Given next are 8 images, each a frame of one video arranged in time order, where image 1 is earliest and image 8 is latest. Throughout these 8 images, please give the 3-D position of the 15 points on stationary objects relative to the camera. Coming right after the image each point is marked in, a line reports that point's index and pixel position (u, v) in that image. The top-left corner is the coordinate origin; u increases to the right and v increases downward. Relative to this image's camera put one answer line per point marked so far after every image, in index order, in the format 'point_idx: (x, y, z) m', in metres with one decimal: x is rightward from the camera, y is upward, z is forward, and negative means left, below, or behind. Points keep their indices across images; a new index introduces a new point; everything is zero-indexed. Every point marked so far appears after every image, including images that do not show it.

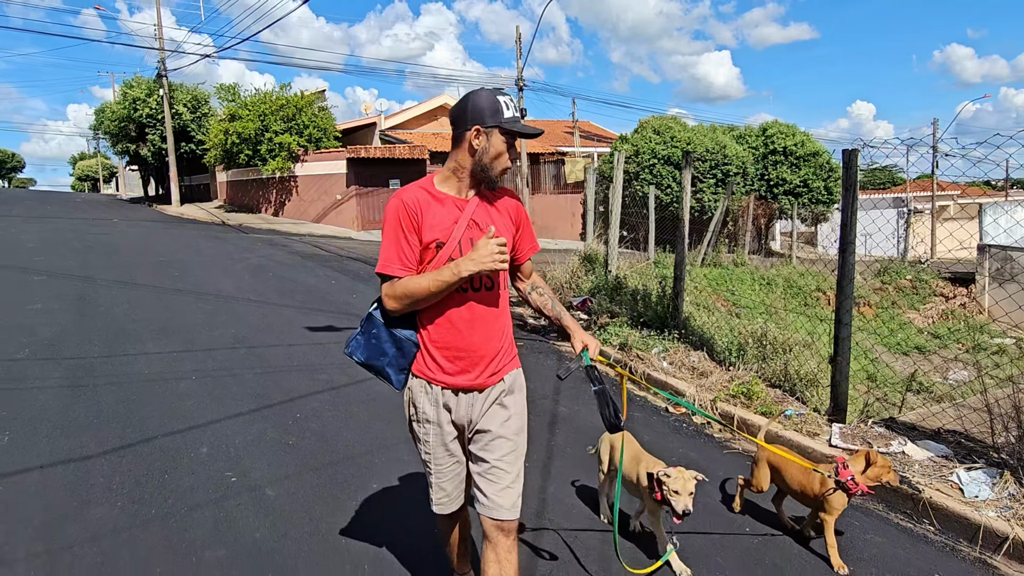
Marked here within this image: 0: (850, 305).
0: (+1.9, -0.1, +4.3) m
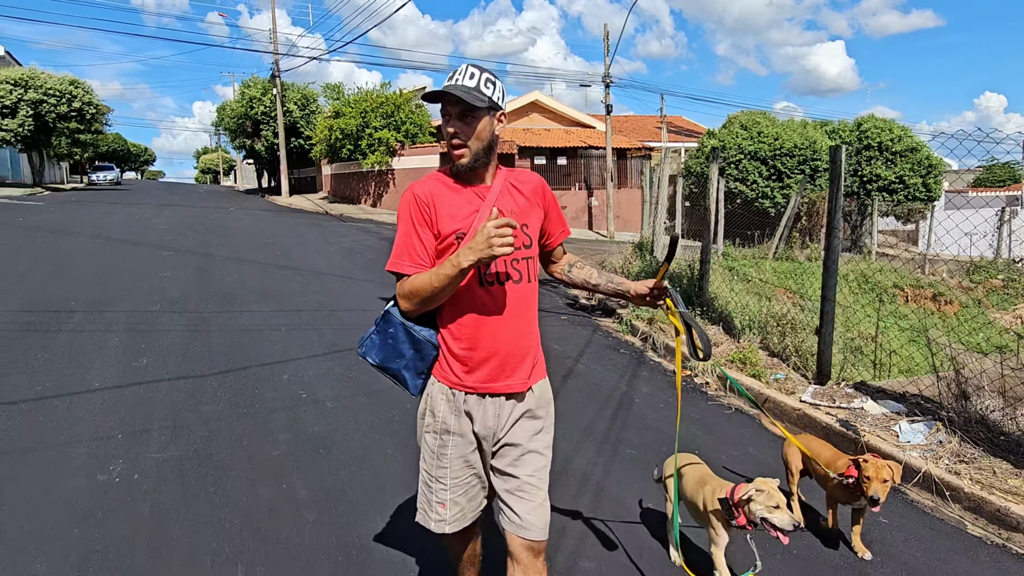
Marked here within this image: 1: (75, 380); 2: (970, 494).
0: (+2.1, 0.0, +4.8) m
1: (-2.3, -0.5, +3.9) m
2: (+2.1, -0.9, +3.3) m
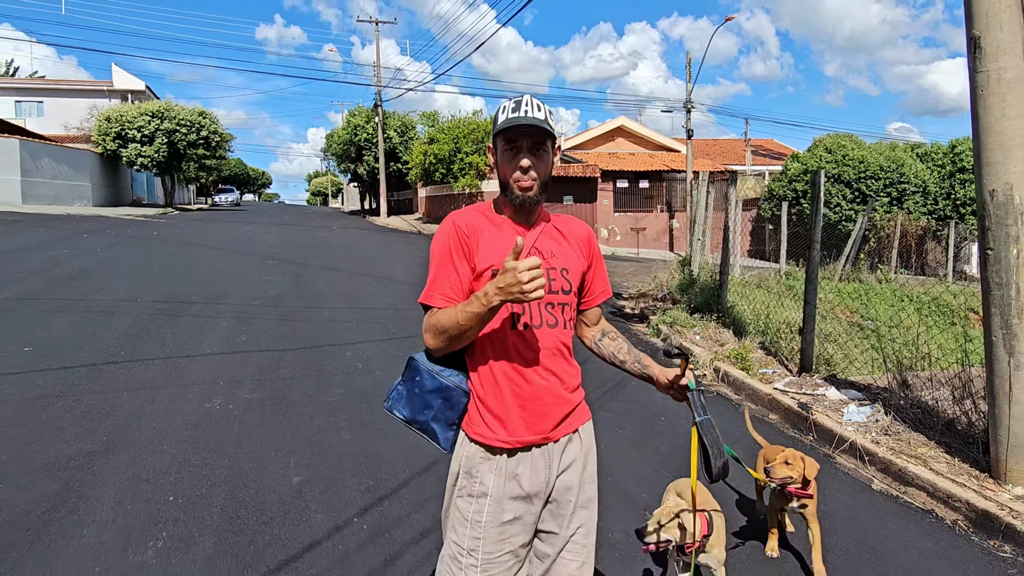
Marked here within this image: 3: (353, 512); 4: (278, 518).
0: (+2.3, 0.0, +5.5) m
1: (-2.2, -0.4, +5.2) m
2: (+2.0, -0.9, +4.0) m
3: (-0.6, -0.9, +2.8) m
4: (-0.9, -0.9, +2.7) m
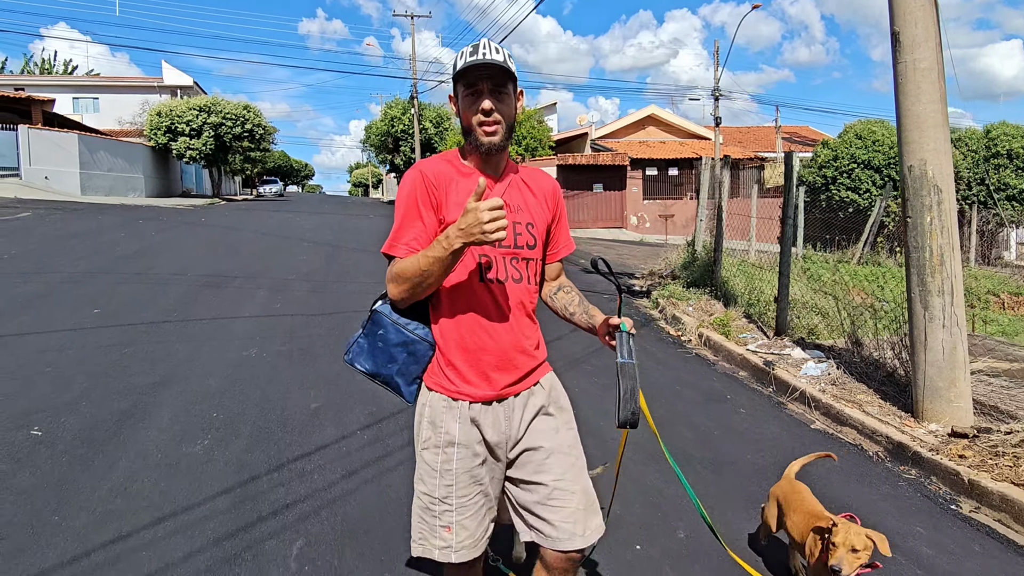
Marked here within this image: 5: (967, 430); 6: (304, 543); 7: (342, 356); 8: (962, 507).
0: (+2.3, +0.2, +6.1) m
1: (-2.3, -0.2, +5.9) m
2: (+1.9, -0.7, +4.6) m
3: (-0.7, -0.7, +3.5) m
4: (-1.0, -0.7, +3.4) m
5: (+2.4, -0.8, +3.9) m
6: (-0.7, -0.8, +2.4) m
7: (-1.1, -0.4, +4.8) m
8: (+2.1, -1.0, +3.4) m
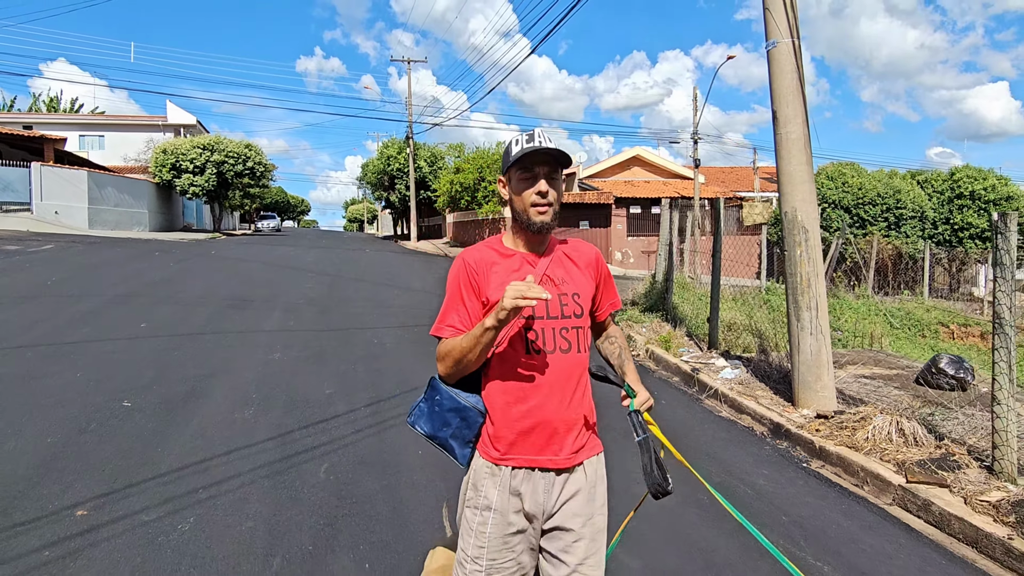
0: (+2.0, 0.0, +7.3) m
1: (-2.5, -0.4, +7.1) m
2: (+1.7, -0.9, +5.8) m
3: (-1.0, -0.7, +4.7) m
4: (-1.2, -0.7, +4.6) m
5: (+2.2, -0.9, +5.1) m
6: (-0.9, -0.9, +3.6) m
7: (-1.3, -0.6, +6.0) m
8: (+1.9, -1.1, +4.6) m
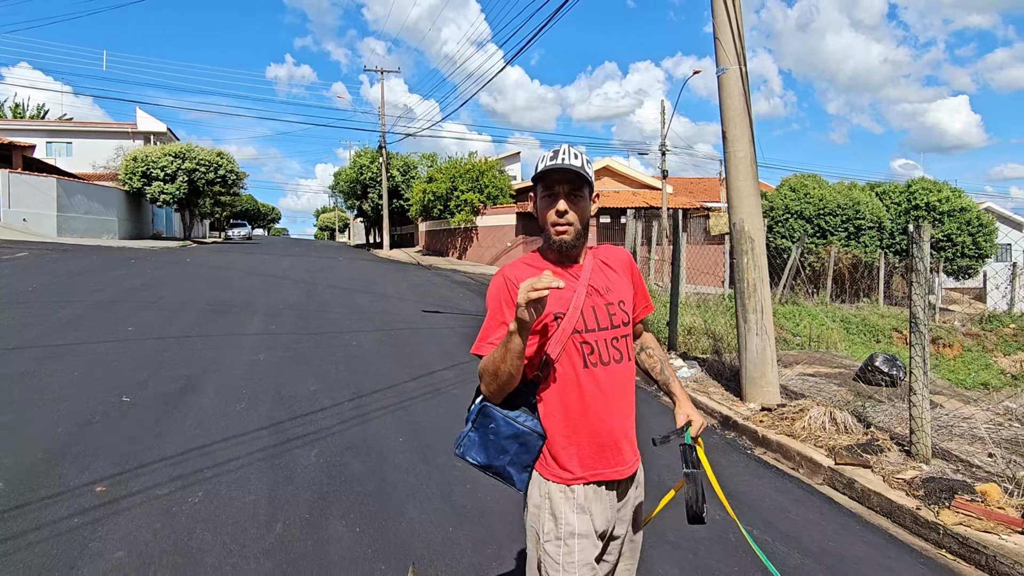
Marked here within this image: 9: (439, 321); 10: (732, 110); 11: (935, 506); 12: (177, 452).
0: (+1.7, 0.0, +7.8) m
1: (-2.8, -0.4, +7.5) m
2: (+1.5, -0.9, +6.3) m
3: (-1.1, -0.8, +5.1) m
4: (-1.4, -0.8, +5.0) m
5: (+2.0, -0.9, +5.6) m
6: (-1.1, -0.9, +4.0) m
7: (-1.6, -0.6, +6.4) m
8: (+1.7, -1.1, +5.1) m
9: (-0.9, -0.4, +9.3) m
10: (+1.7, +1.4, +5.8) m
11: (+2.3, -1.2, +3.9) m
12: (-1.7, -0.8, +3.8) m
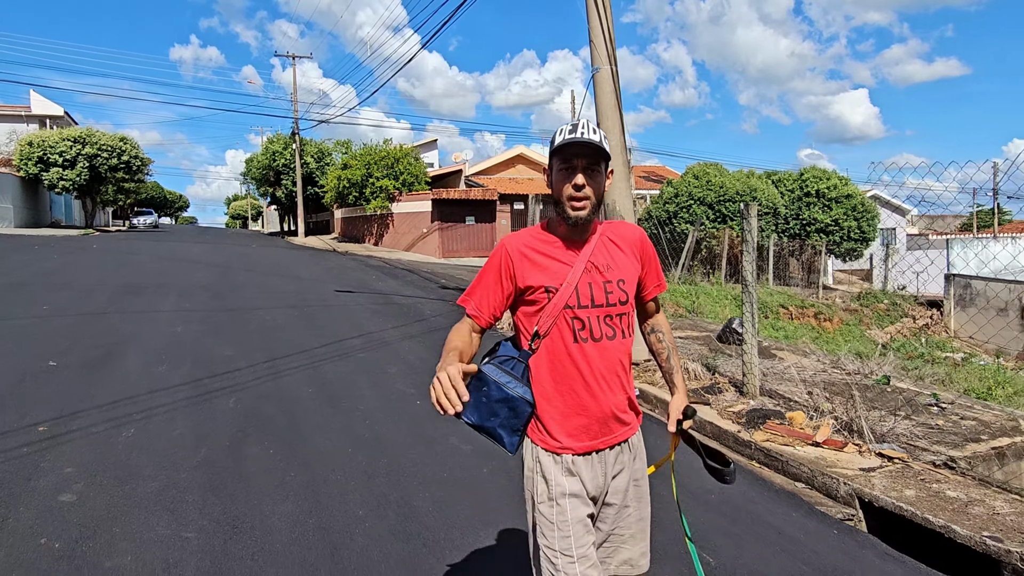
0: (+0.6, +0.2, +8.7) m
1: (-3.8, -0.2, +7.8) m
2: (+0.6, -0.6, +7.1) m
3: (-1.9, -0.6, +5.7) m
4: (-2.2, -0.6, +5.5) m
5: (+1.1, -0.6, +6.5) m
6: (-1.7, -0.7, +4.6) m
7: (-2.5, -0.4, +6.9) m
8: (+0.9, -0.9, +6.0) m
9: (-2.2, -0.1, +9.9) m
10: (+0.8, +1.7, +6.7) m
11: (+1.6, -0.9, +4.9) m
12: (-2.3, -0.7, +4.3) m
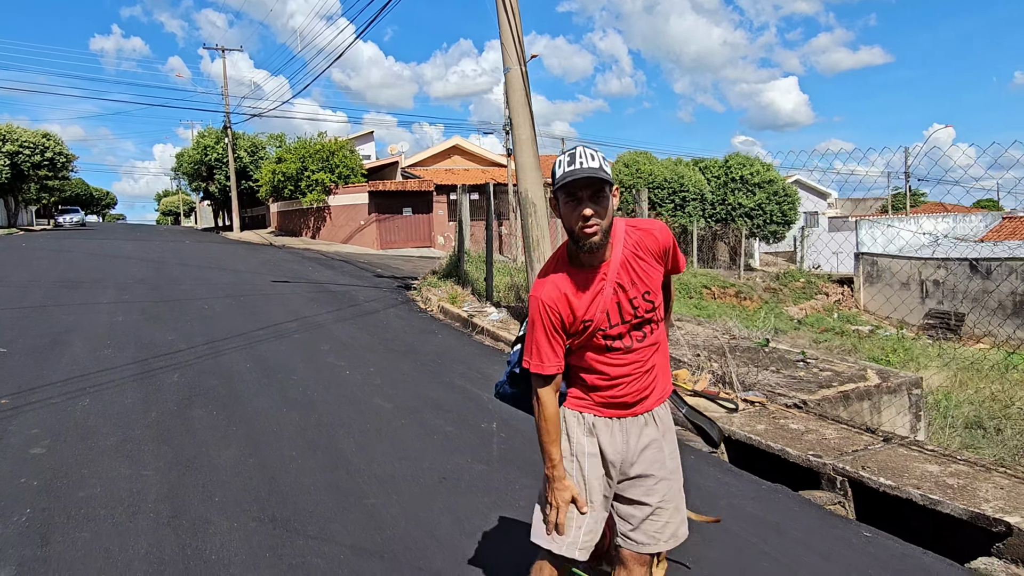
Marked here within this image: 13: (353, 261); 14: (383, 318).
0: (-0.3, +0.4, +9.3) m
1: (-4.6, -0.1, +8.2) m
2: (-0.2, -0.5, +7.8) m
3: (-2.6, -0.5, +6.1) m
4: (-2.8, -0.5, +6.0) m
5: (+0.4, -0.4, +7.2) m
6: (-2.3, -0.6, +5.1) m
7: (-3.3, -0.3, +7.3) m
8: (+0.2, -0.7, +6.7) m
9: (-3.1, 0.0, +10.3) m
10: (0.0, +1.9, +7.3) m
11: (+1.0, -0.7, +5.6) m
12: (-2.9, -0.6, +4.7) m
13: (-3.7, +0.6, +16.9) m
14: (-1.5, -0.4, +8.3) m
